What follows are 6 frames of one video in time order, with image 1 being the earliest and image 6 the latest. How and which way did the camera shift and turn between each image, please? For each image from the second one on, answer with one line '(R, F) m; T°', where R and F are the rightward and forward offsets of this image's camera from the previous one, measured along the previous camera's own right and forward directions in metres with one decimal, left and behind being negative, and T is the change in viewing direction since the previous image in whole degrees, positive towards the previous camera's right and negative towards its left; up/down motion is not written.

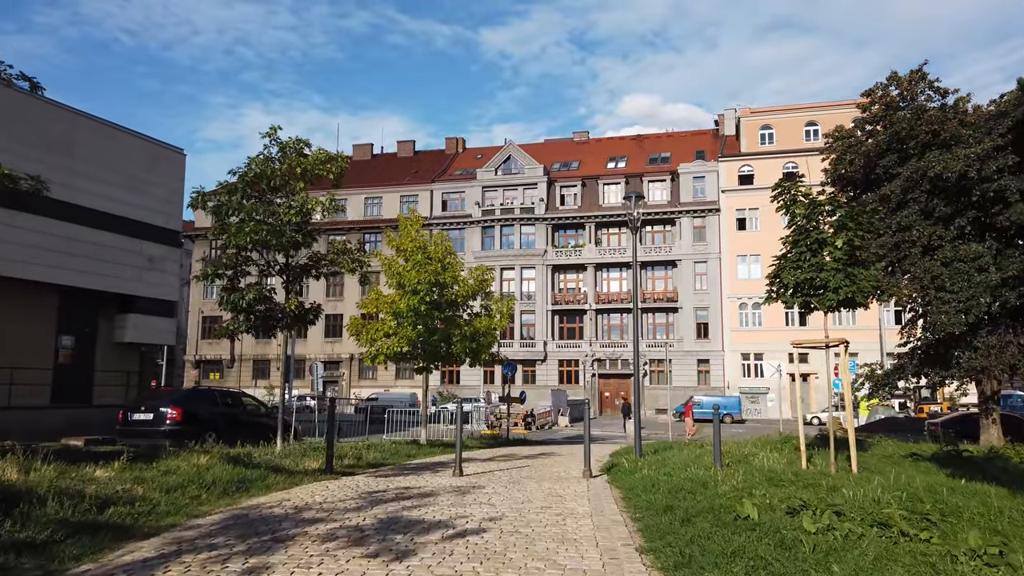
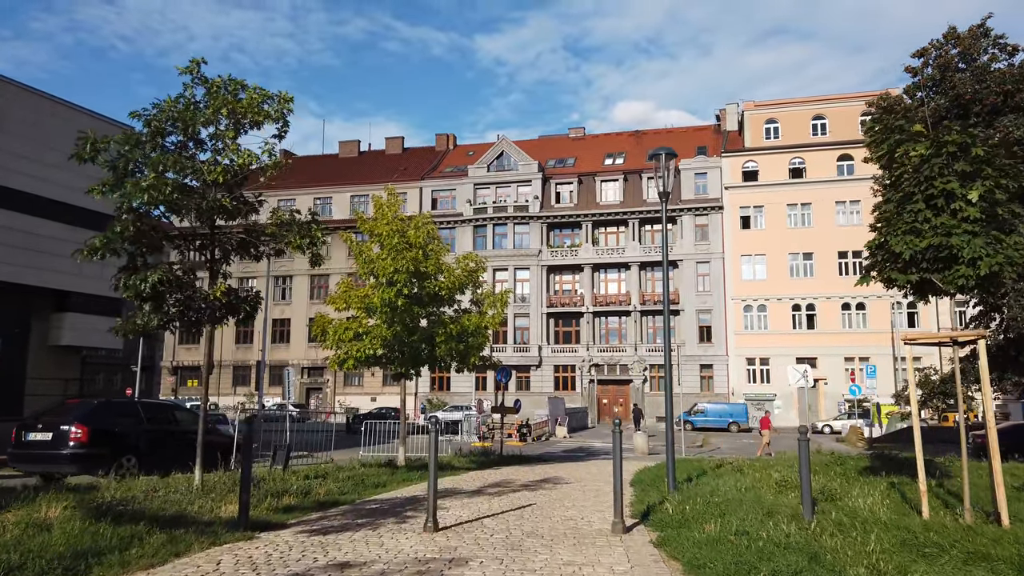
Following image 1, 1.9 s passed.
(0.0, +2.9) m; +1°
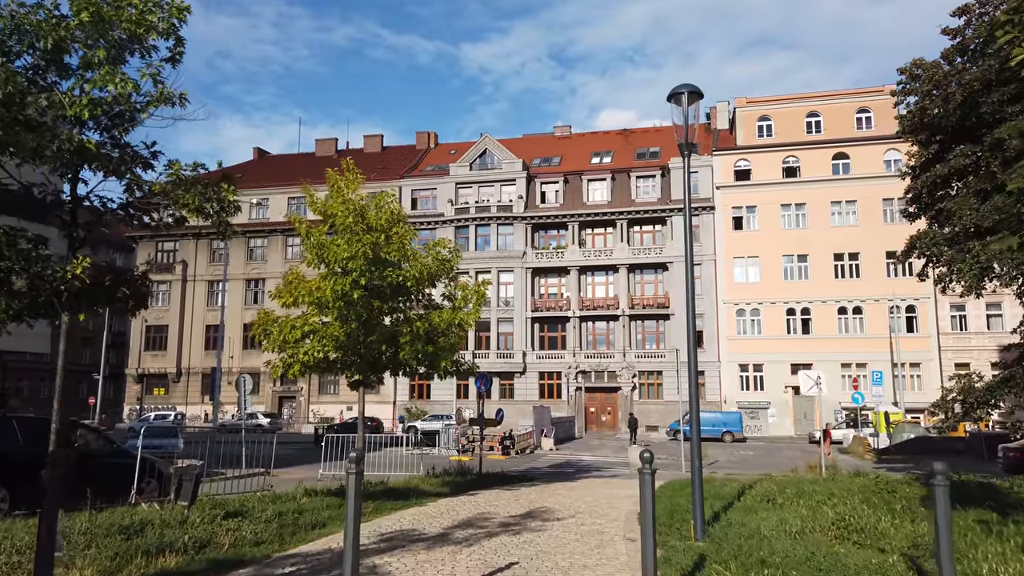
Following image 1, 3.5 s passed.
(+0.1, +2.5) m; +1°
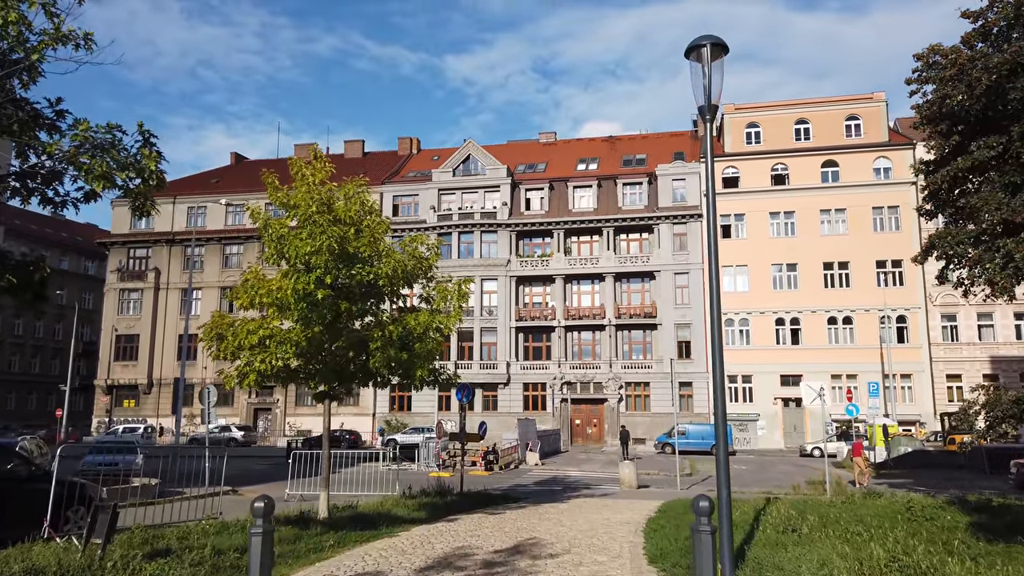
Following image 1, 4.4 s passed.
(0.0, +1.4) m; +1°
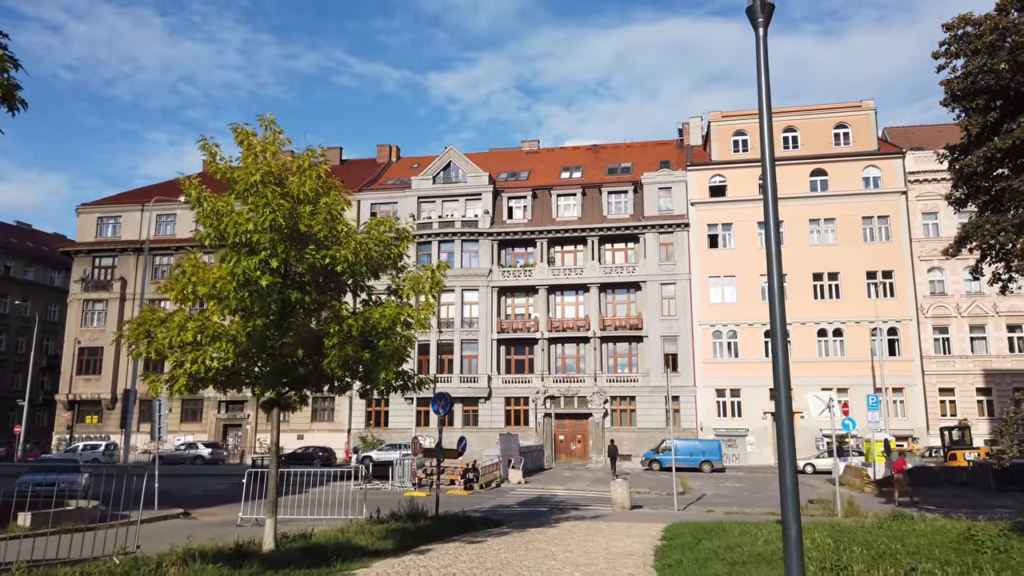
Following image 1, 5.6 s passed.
(0.0, +1.7) m; +1°
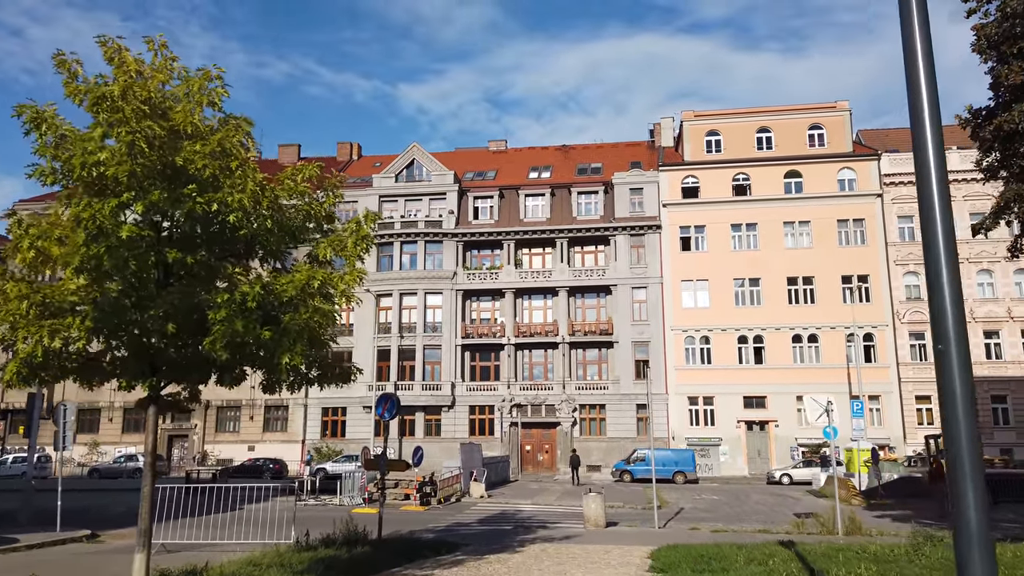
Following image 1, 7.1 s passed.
(+0.2, +2.2) m; +2°
